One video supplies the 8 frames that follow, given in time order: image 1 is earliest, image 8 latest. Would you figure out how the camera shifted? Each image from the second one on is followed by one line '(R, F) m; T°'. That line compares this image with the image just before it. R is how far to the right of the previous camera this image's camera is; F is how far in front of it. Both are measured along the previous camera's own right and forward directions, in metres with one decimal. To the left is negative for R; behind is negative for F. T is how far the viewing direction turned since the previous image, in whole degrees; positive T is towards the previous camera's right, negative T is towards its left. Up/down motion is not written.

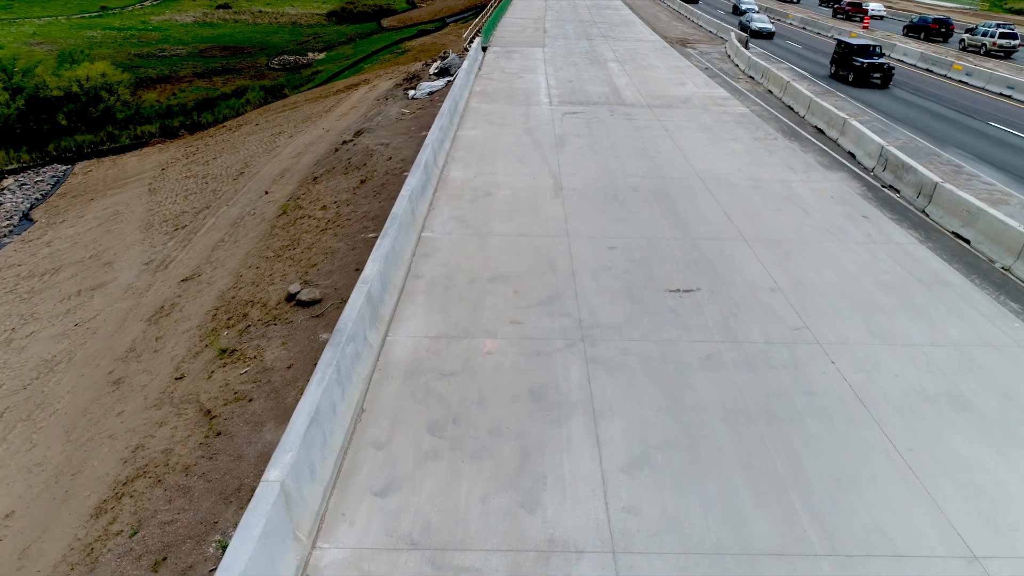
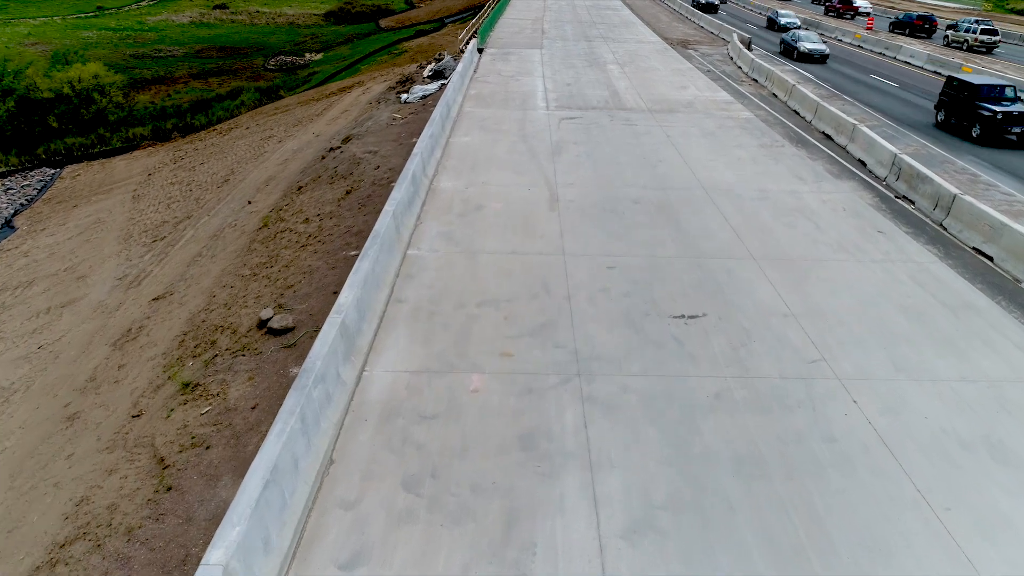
(+0.1, +0.7) m; 0°
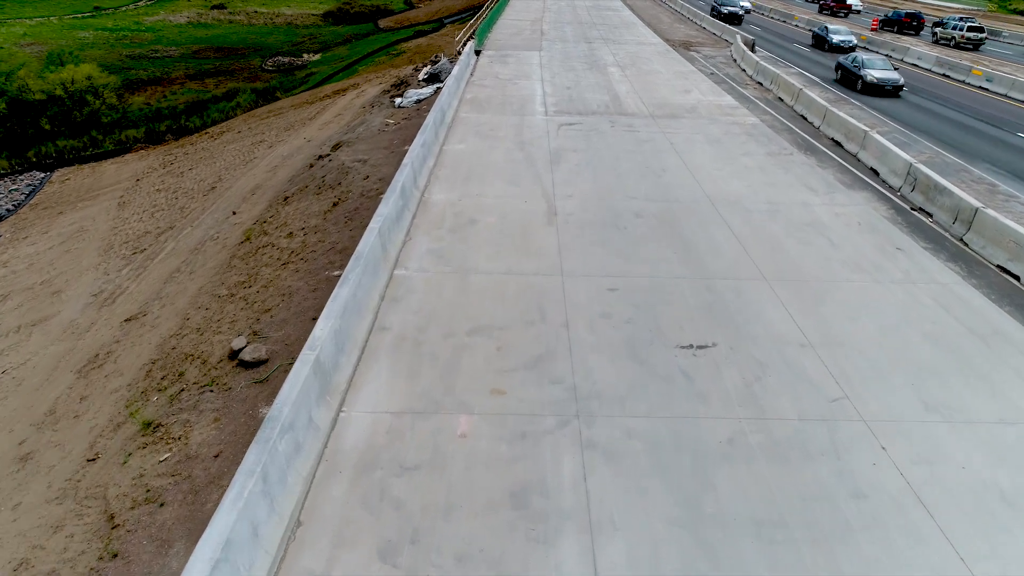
(+0.1, +0.7) m; 0°
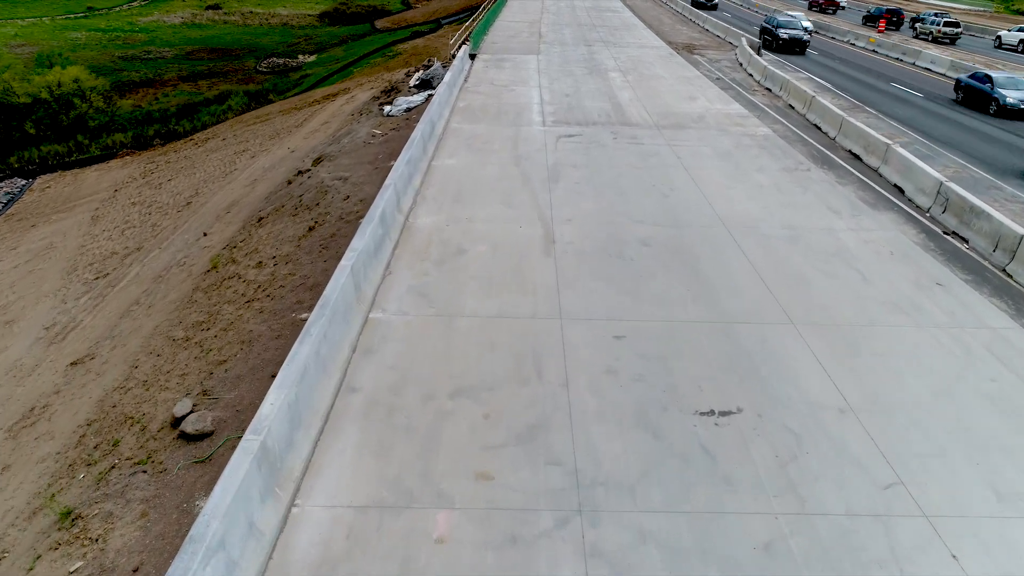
(+0.1, +1.2) m; 0°
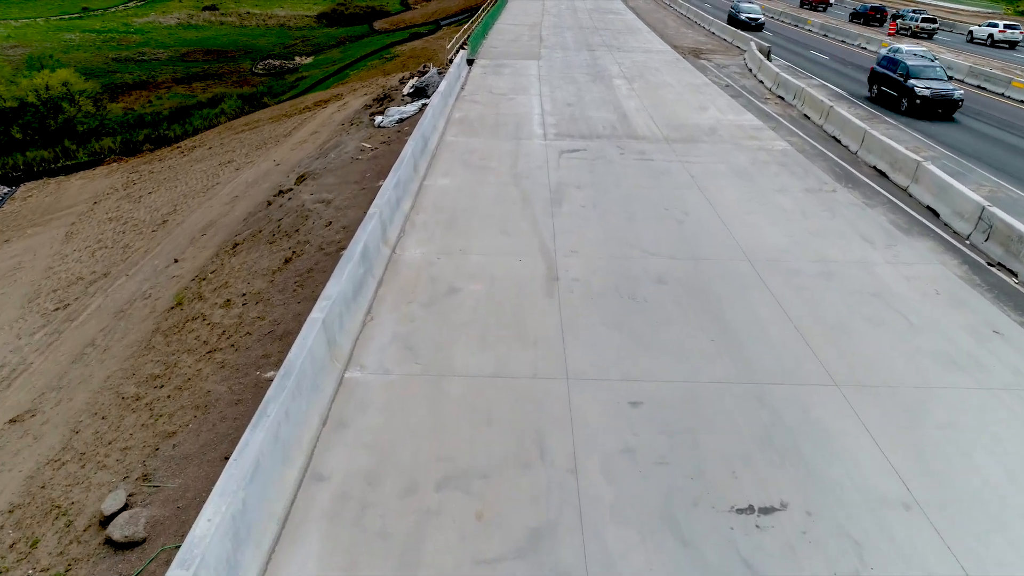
(0.0, +1.2) m; 0°
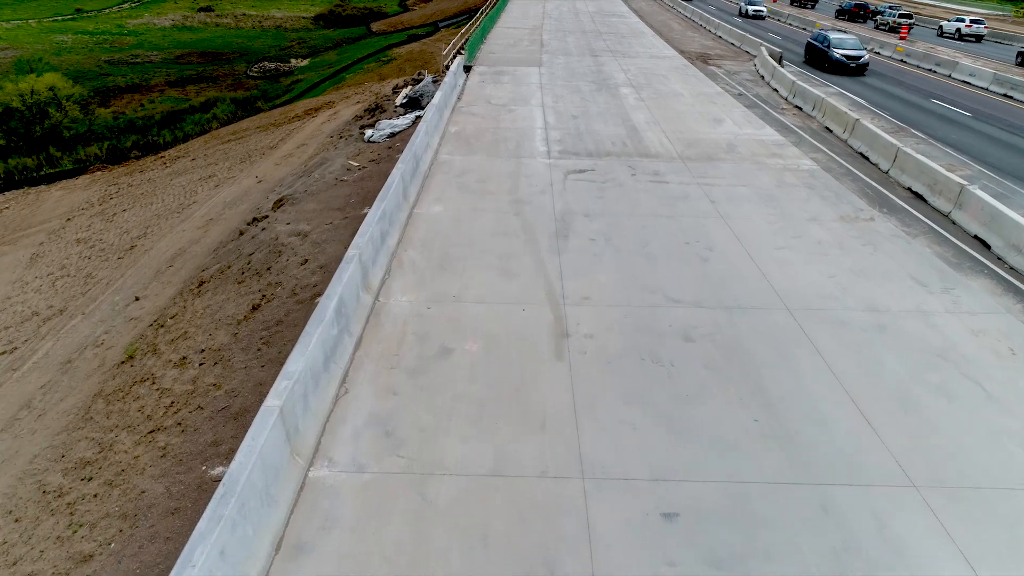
(0.0, +1.4) m; 0°
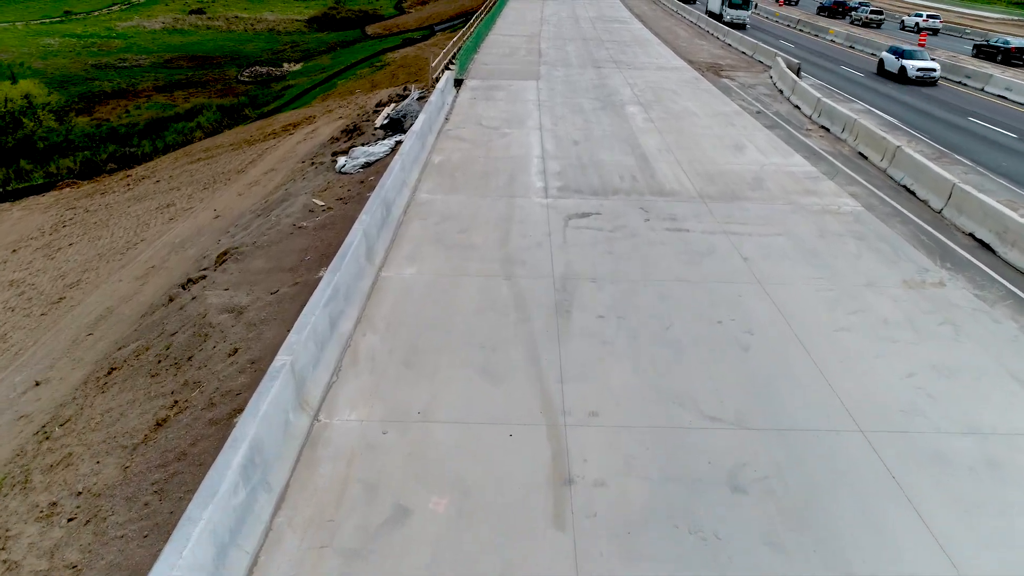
(+0.1, +2.2) m; 0°
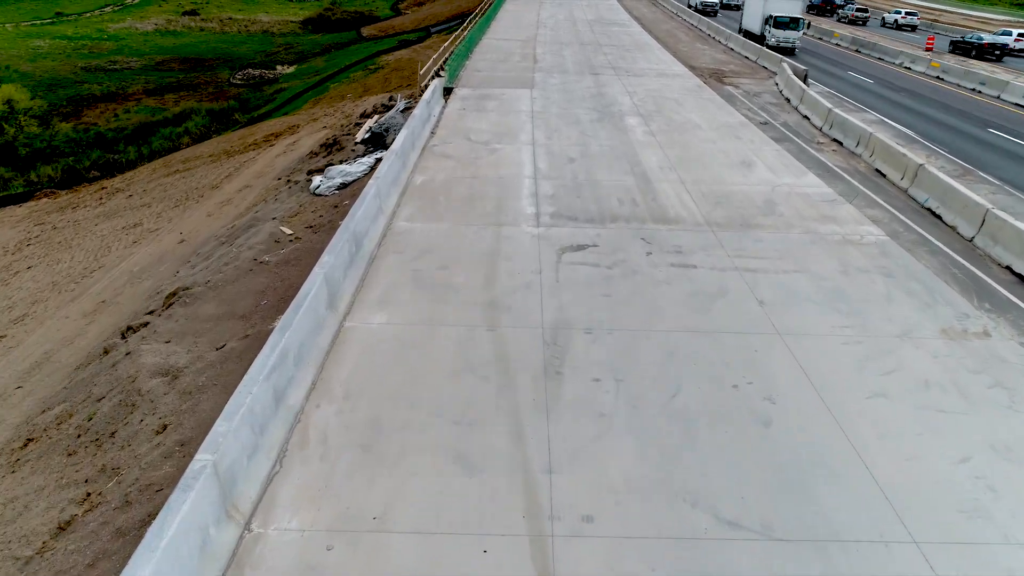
(+0.1, +1.2) m; 0°
